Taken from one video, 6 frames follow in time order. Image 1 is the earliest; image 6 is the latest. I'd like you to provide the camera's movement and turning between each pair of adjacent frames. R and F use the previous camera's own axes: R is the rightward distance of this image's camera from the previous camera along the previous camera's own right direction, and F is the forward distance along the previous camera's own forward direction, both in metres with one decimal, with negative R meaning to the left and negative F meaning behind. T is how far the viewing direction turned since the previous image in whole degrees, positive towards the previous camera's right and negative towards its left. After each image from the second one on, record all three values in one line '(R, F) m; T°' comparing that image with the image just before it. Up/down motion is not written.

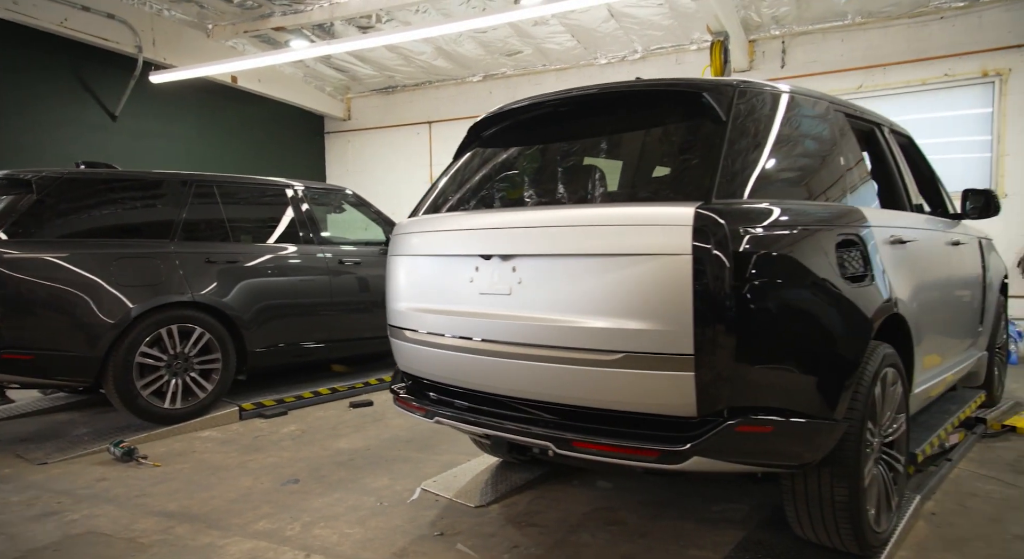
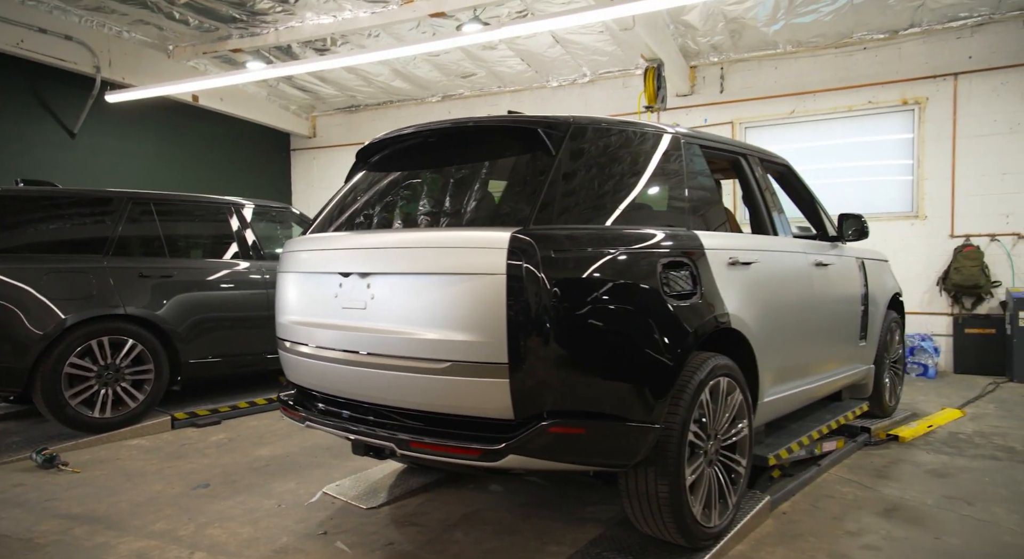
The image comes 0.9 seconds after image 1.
(+0.4, -0.2) m; +1°
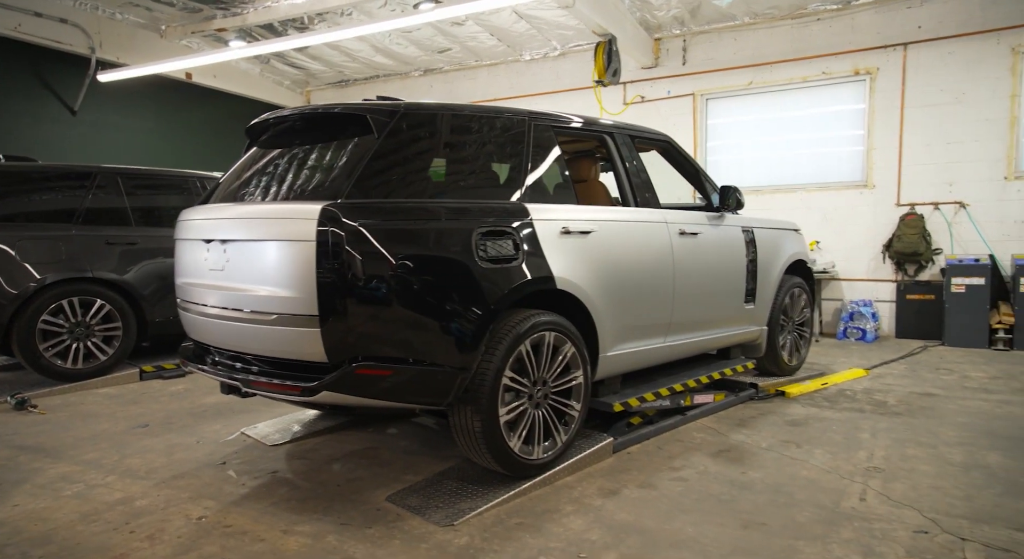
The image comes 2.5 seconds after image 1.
(+0.8, -0.4) m; -3°
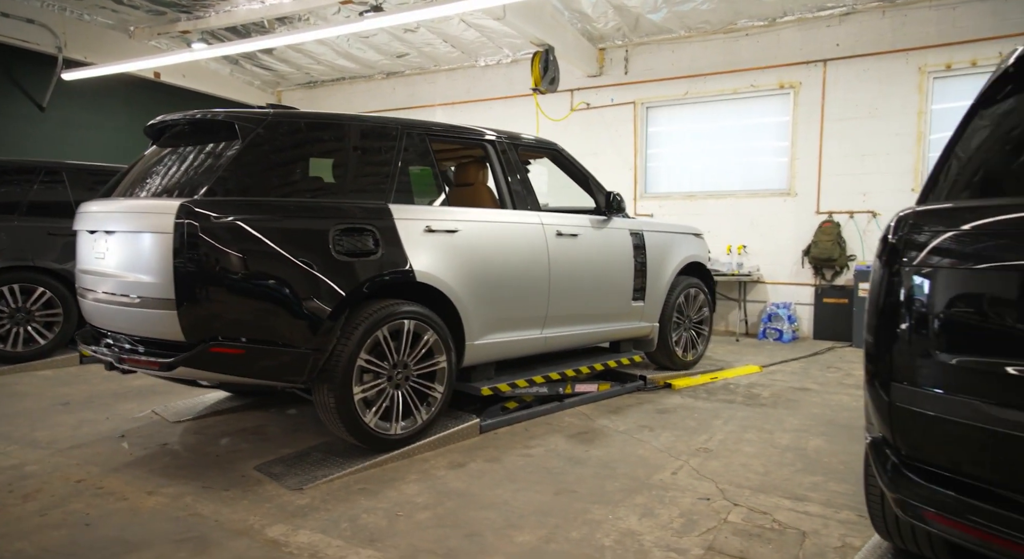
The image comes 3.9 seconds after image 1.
(+0.6, -0.3) m; 0°
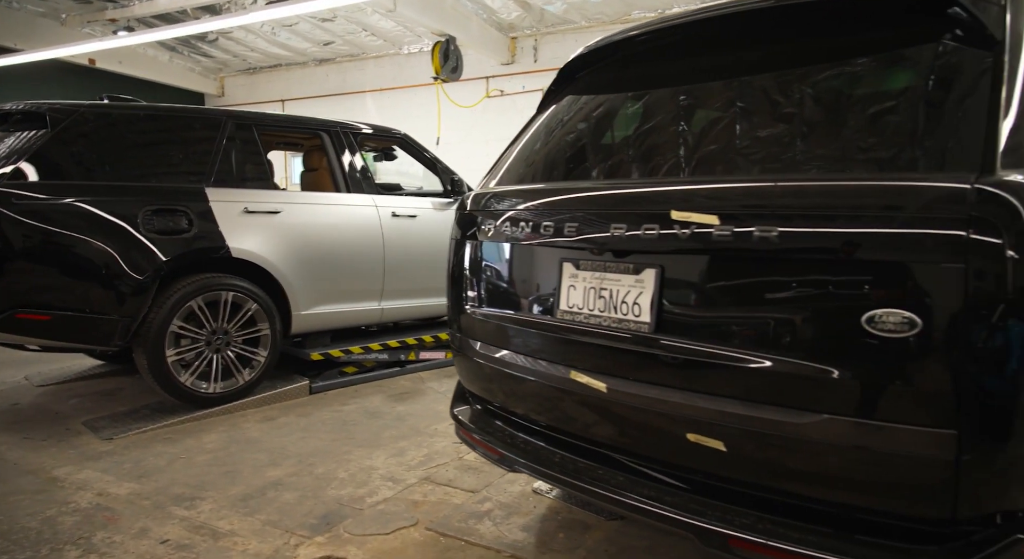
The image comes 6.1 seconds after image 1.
(+1.0, -0.4) m; +1°
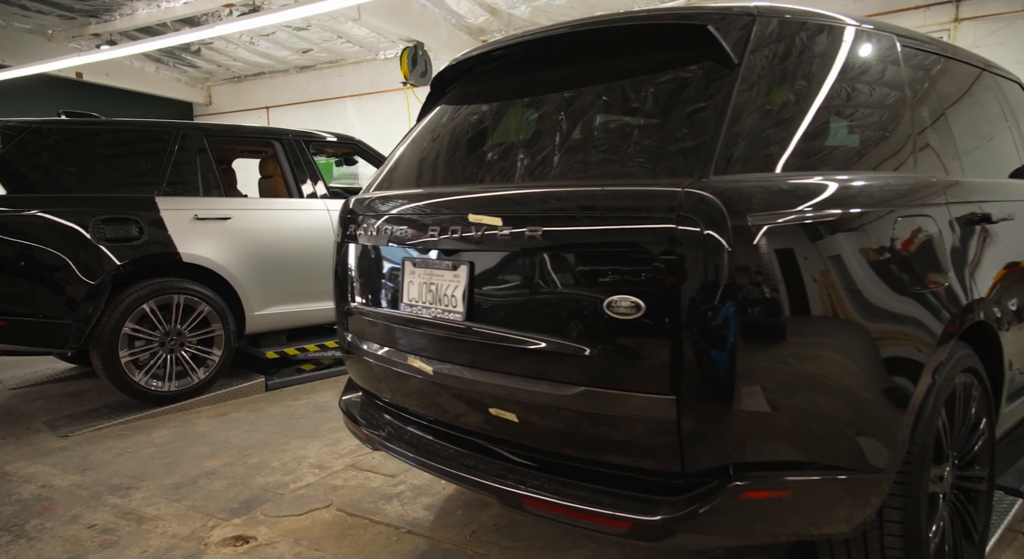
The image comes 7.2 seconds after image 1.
(+0.4, -0.2) m; -1°
